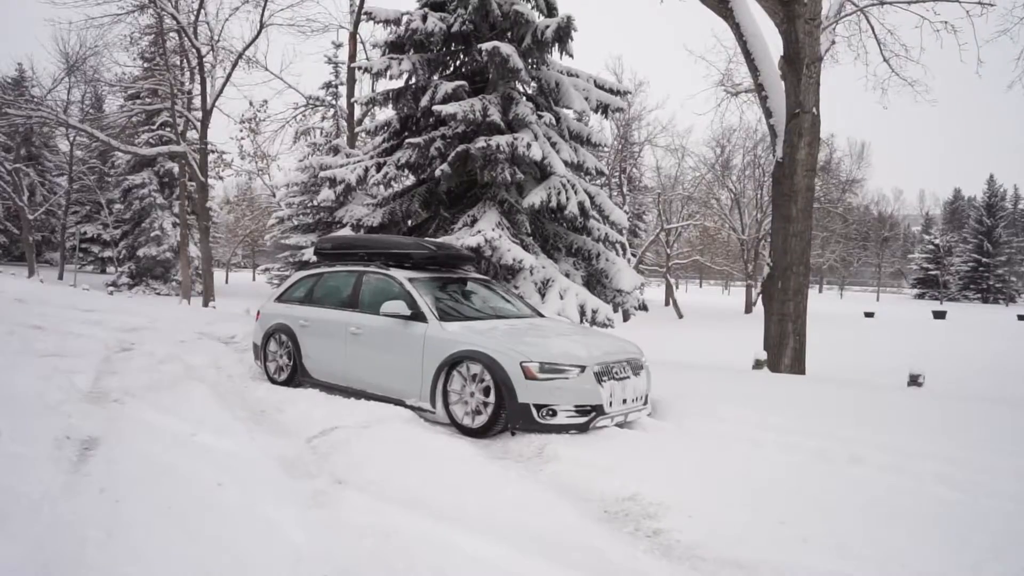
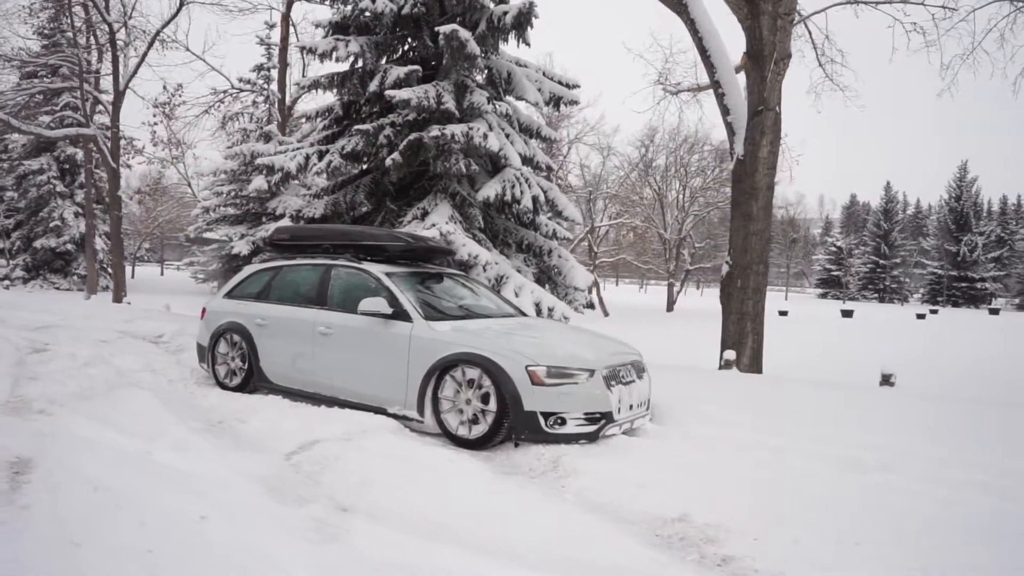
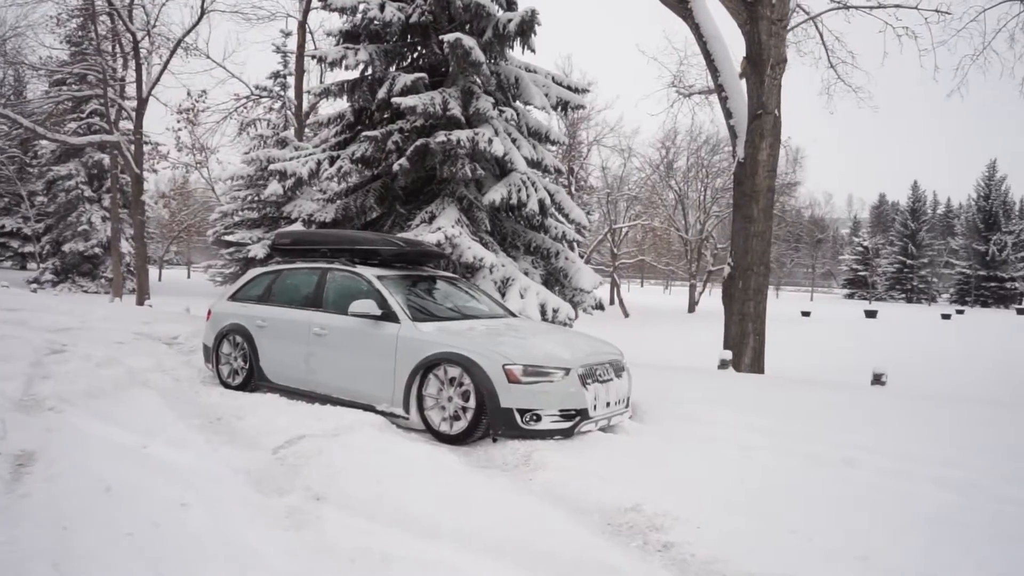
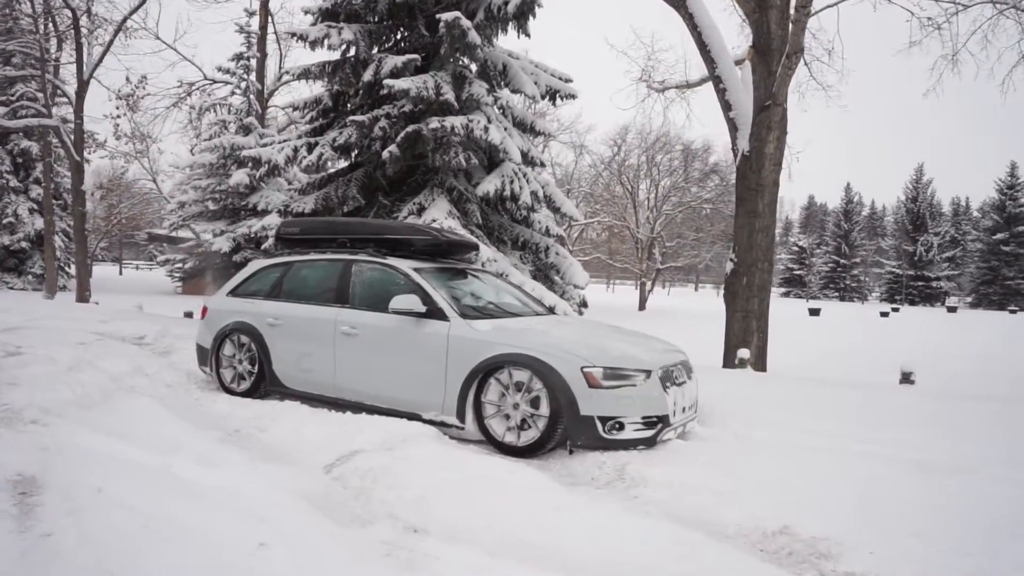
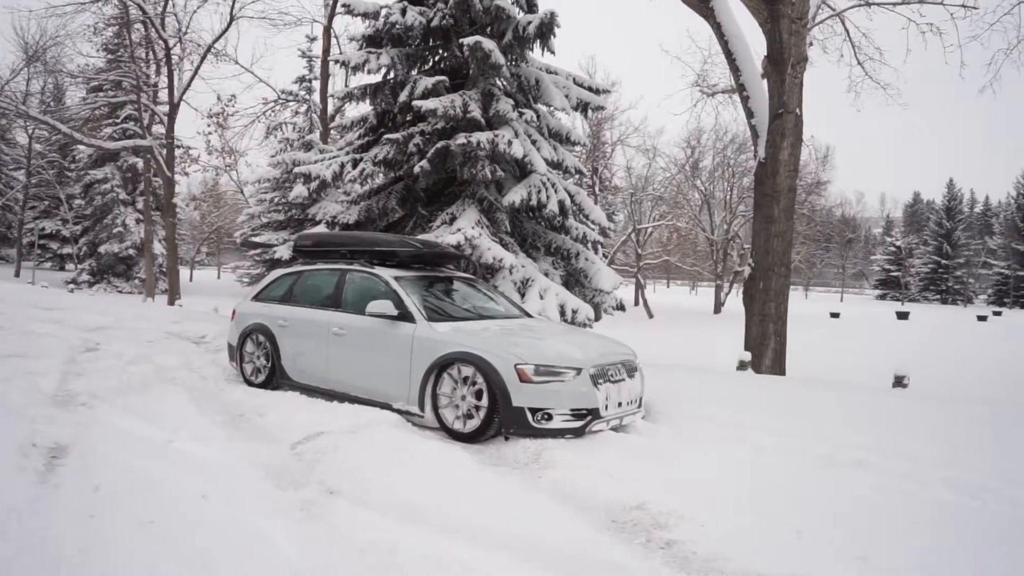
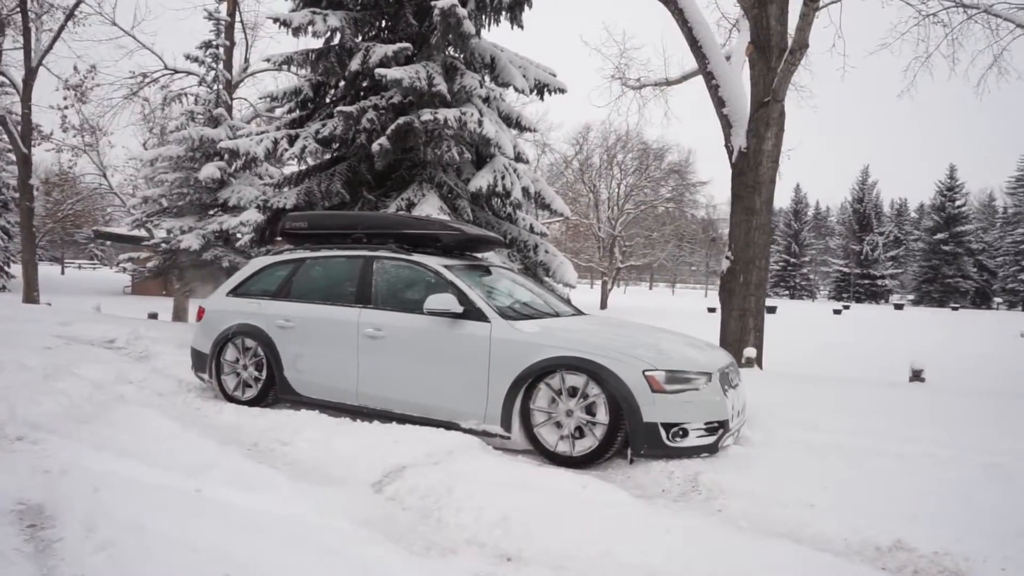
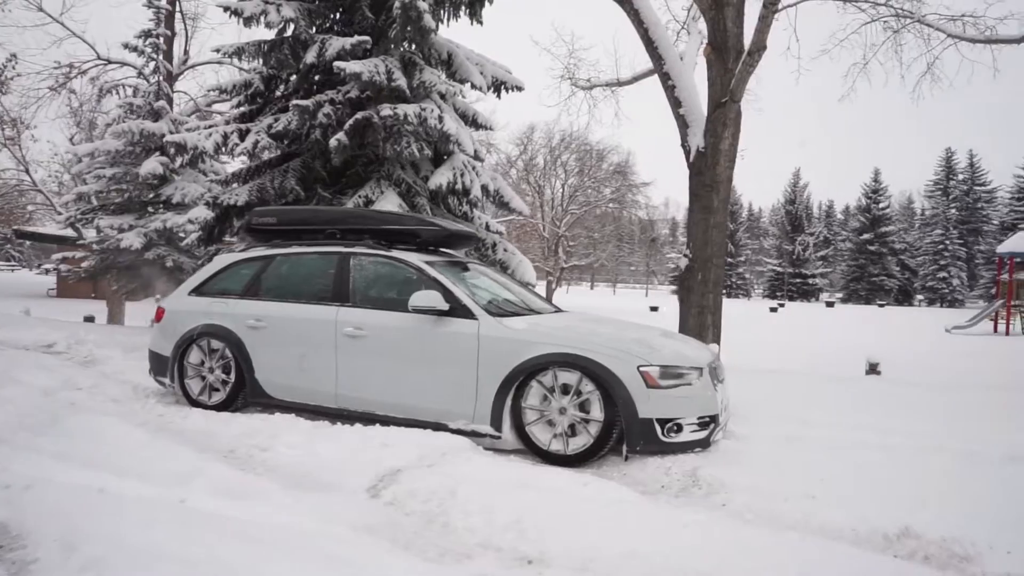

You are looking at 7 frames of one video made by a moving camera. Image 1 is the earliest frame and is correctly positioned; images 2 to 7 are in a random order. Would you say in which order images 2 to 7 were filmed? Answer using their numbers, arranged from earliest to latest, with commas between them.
5, 3, 2, 4, 6, 7
